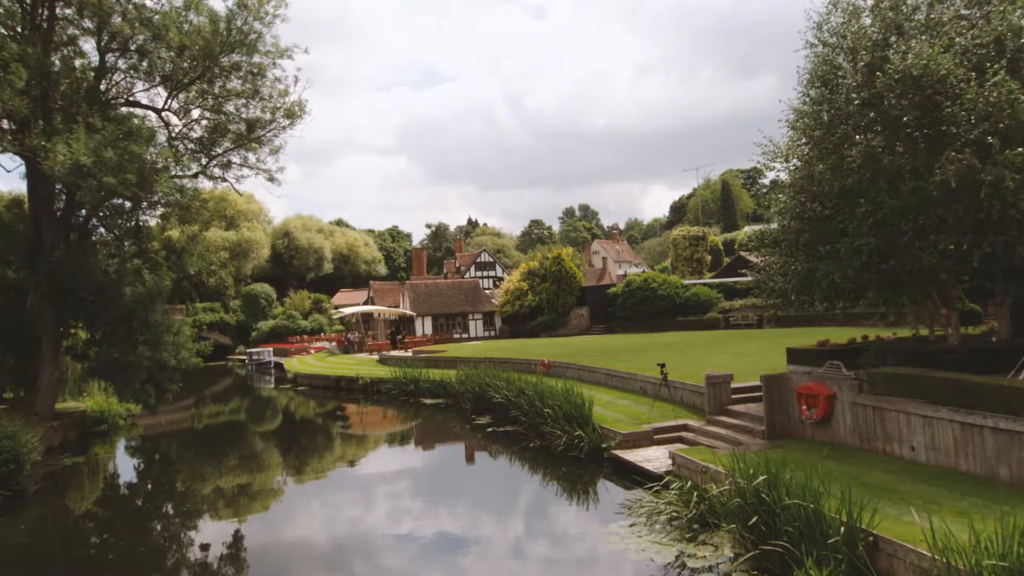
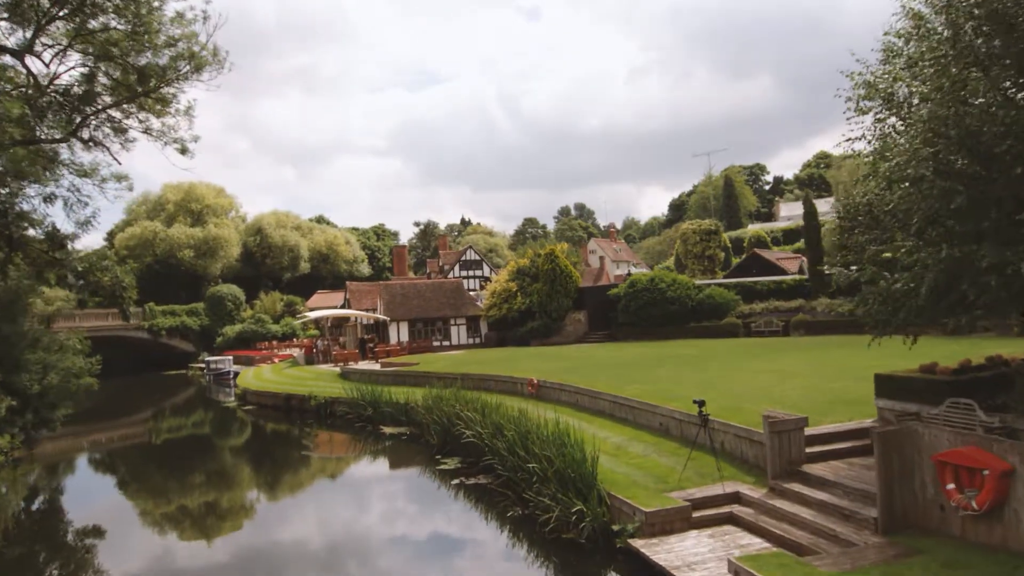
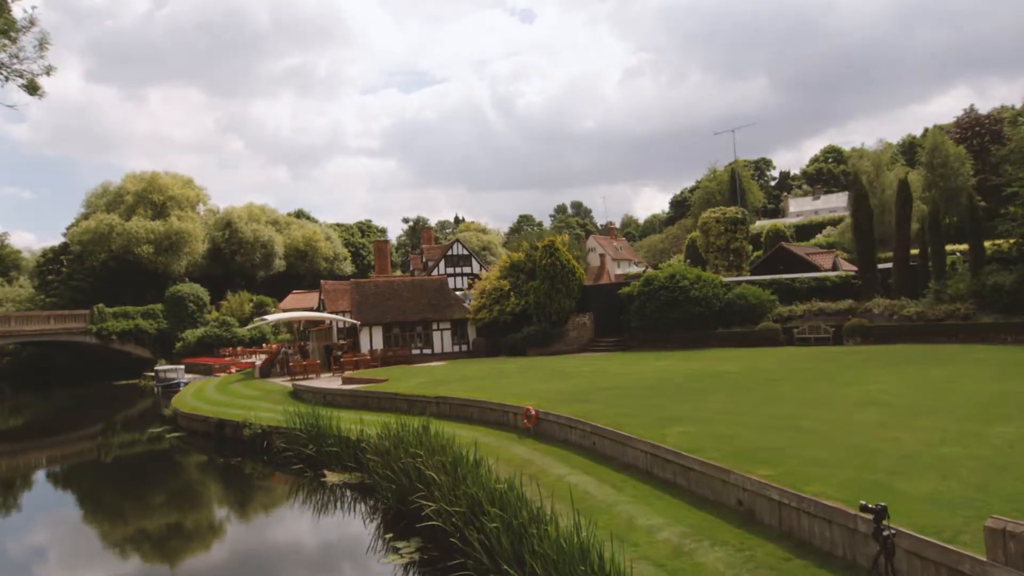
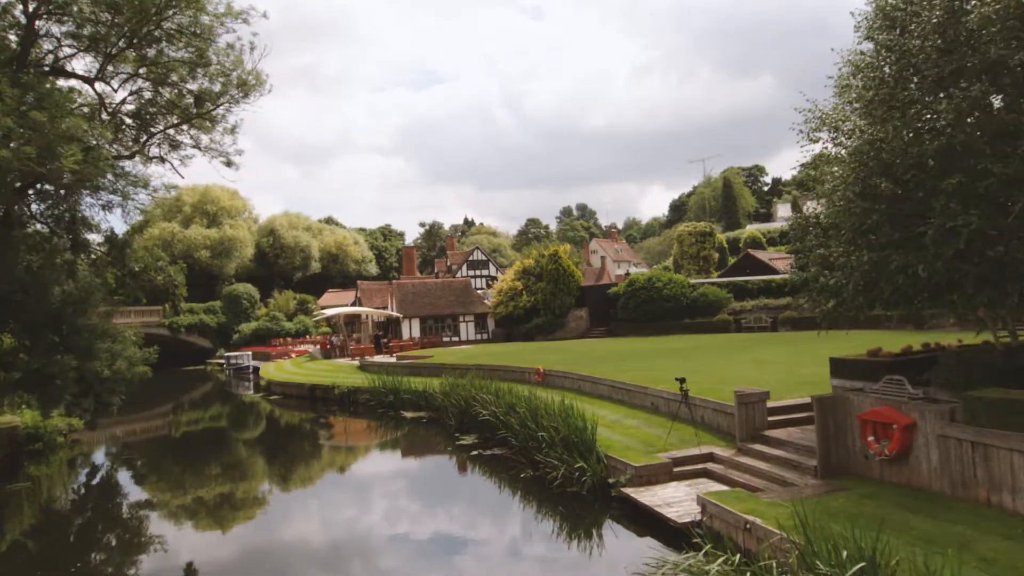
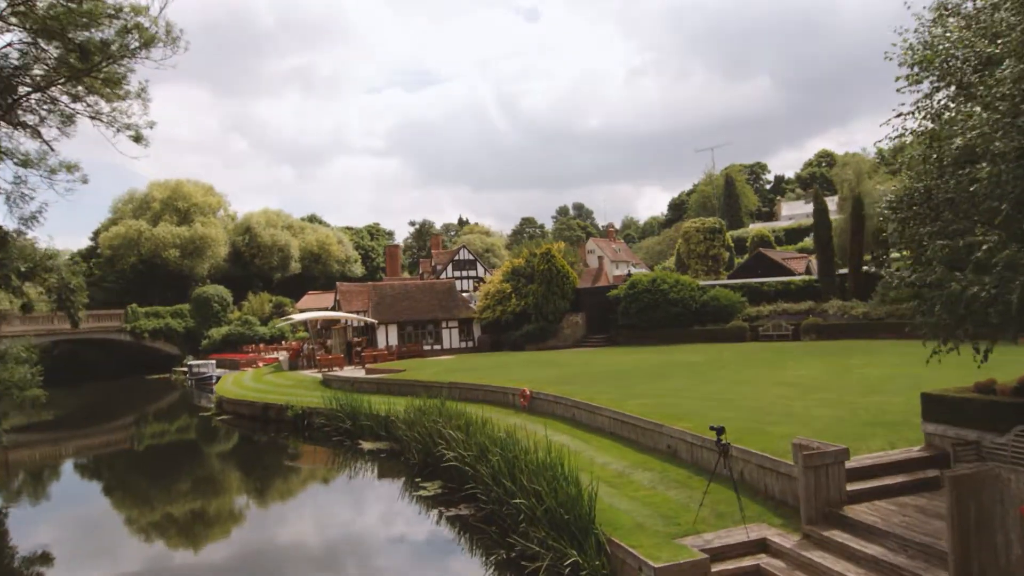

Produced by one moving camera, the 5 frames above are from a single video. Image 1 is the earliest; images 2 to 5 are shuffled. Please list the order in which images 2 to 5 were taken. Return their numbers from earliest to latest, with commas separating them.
4, 2, 5, 3
